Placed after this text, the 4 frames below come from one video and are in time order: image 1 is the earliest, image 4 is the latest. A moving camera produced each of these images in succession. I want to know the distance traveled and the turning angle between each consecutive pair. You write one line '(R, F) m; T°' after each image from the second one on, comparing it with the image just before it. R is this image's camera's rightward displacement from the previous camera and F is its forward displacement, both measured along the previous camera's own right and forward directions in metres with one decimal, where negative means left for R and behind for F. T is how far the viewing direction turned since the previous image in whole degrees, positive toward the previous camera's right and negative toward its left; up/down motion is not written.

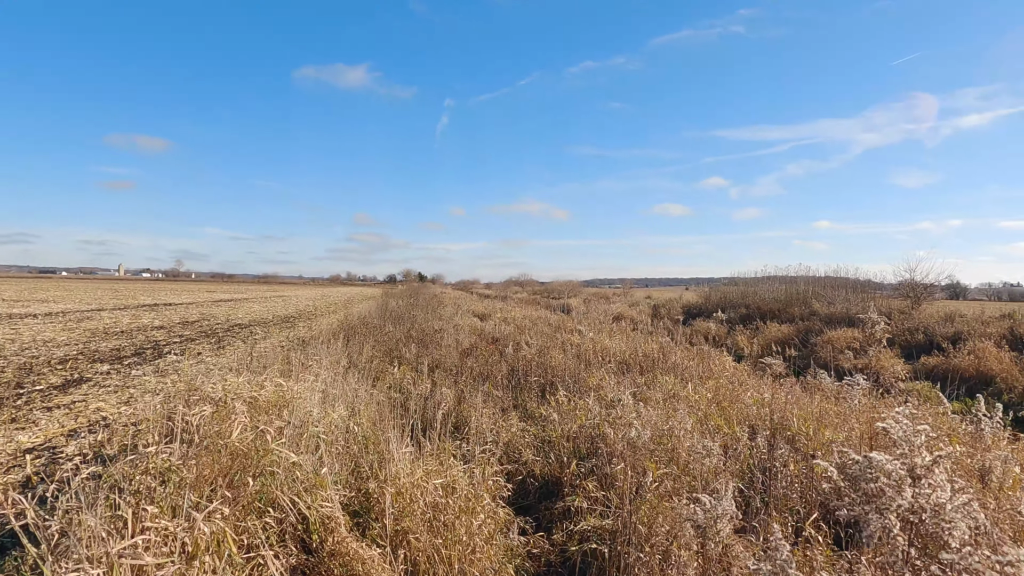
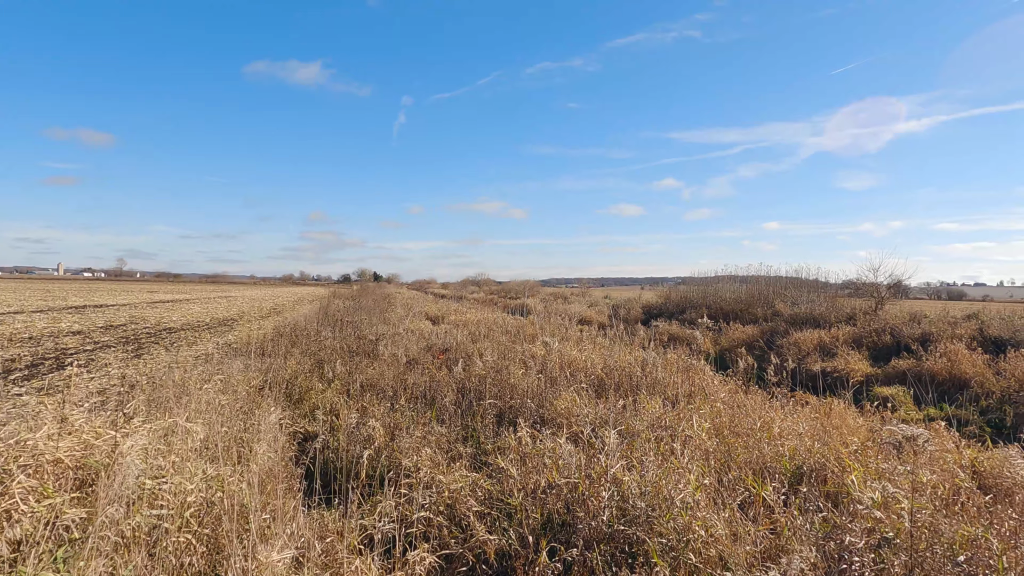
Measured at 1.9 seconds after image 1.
(+0.1, +1.2) m; +4°
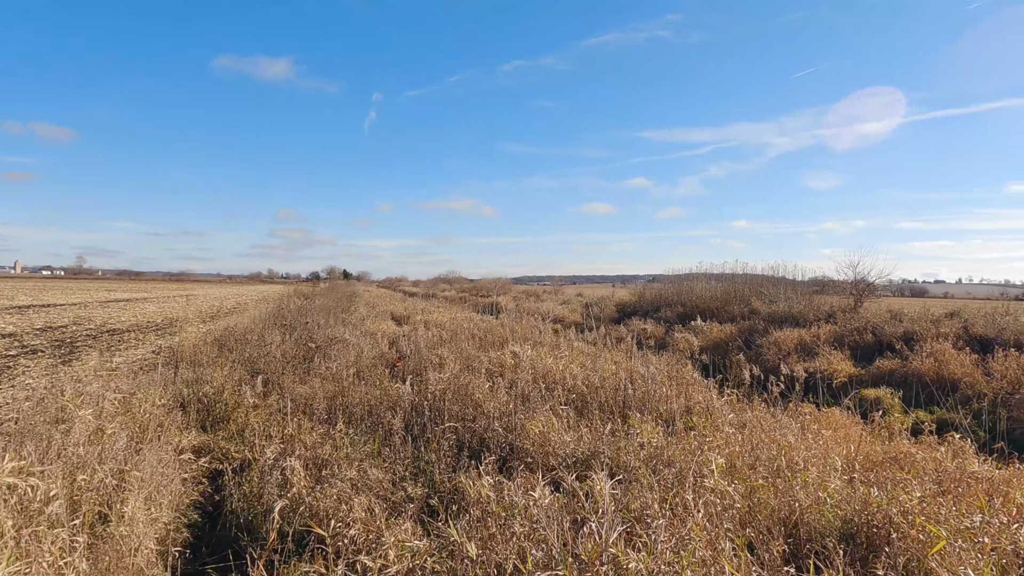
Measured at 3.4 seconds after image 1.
(+0.1, +1.0) m; +2°
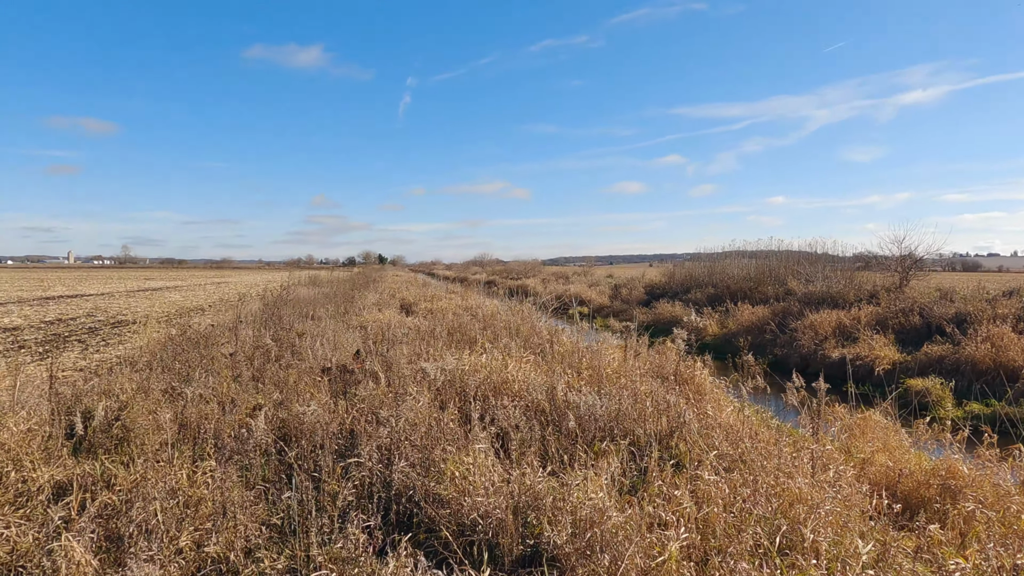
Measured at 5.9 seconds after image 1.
(+0.6, +1.1) m; -3°
